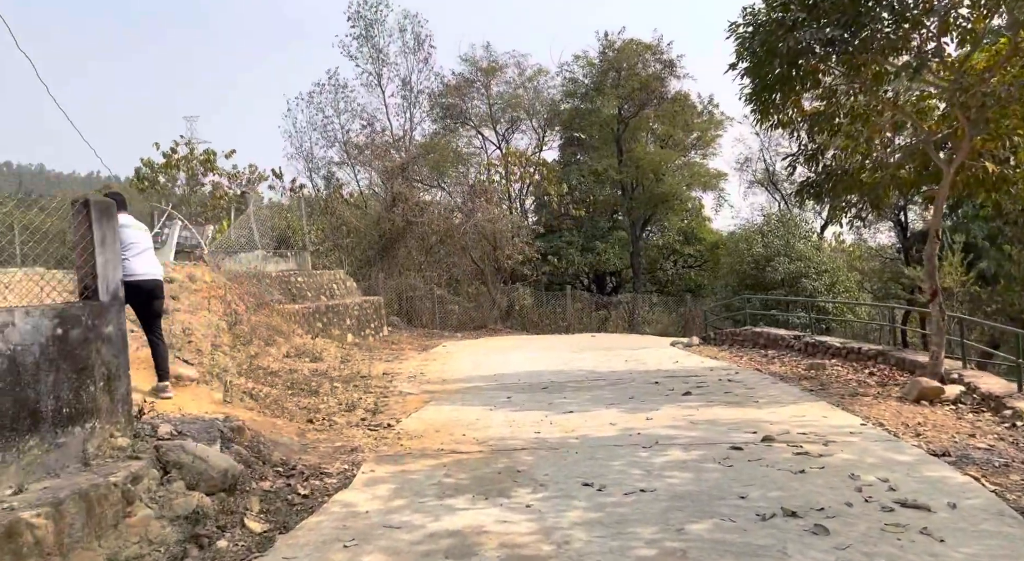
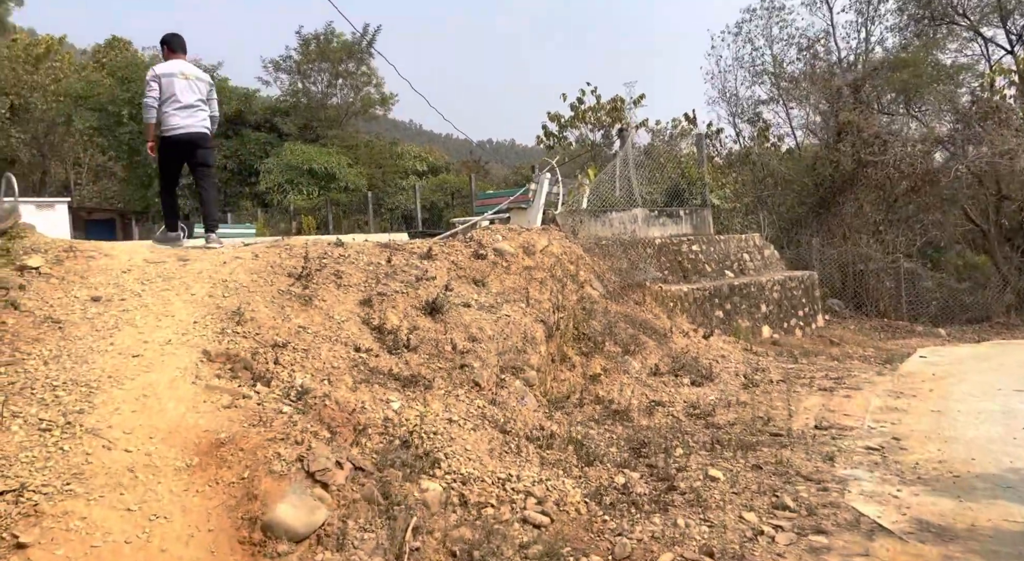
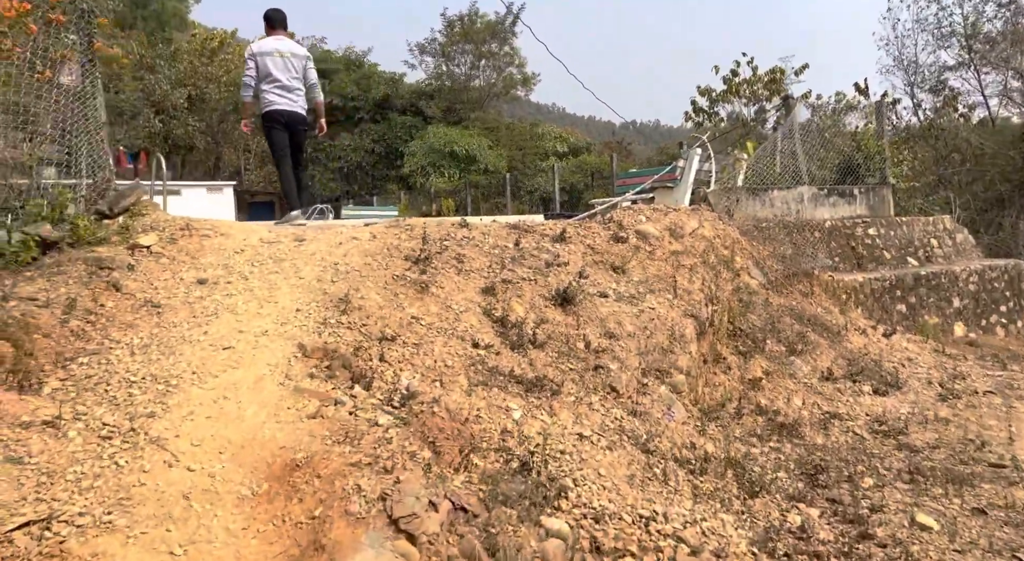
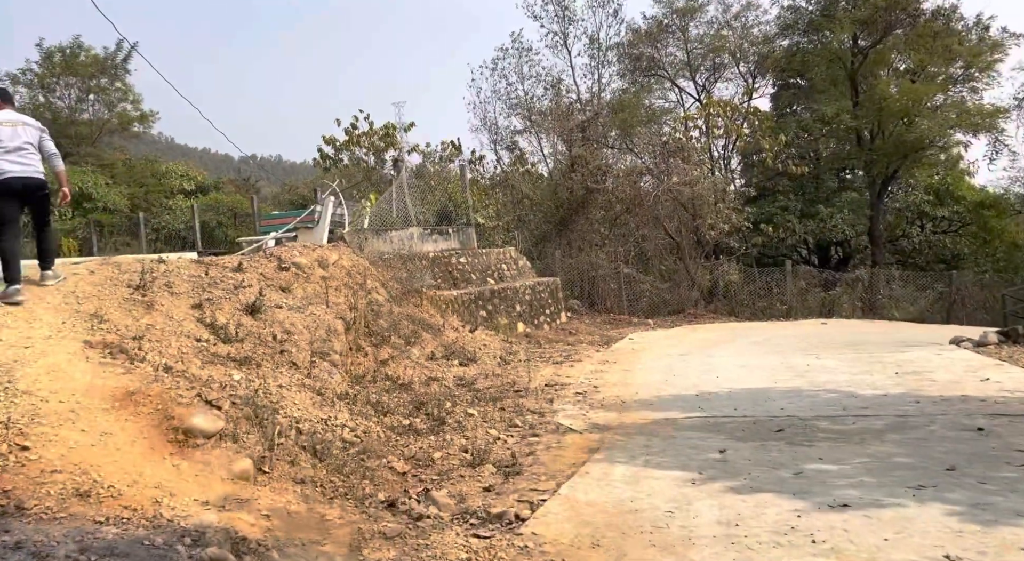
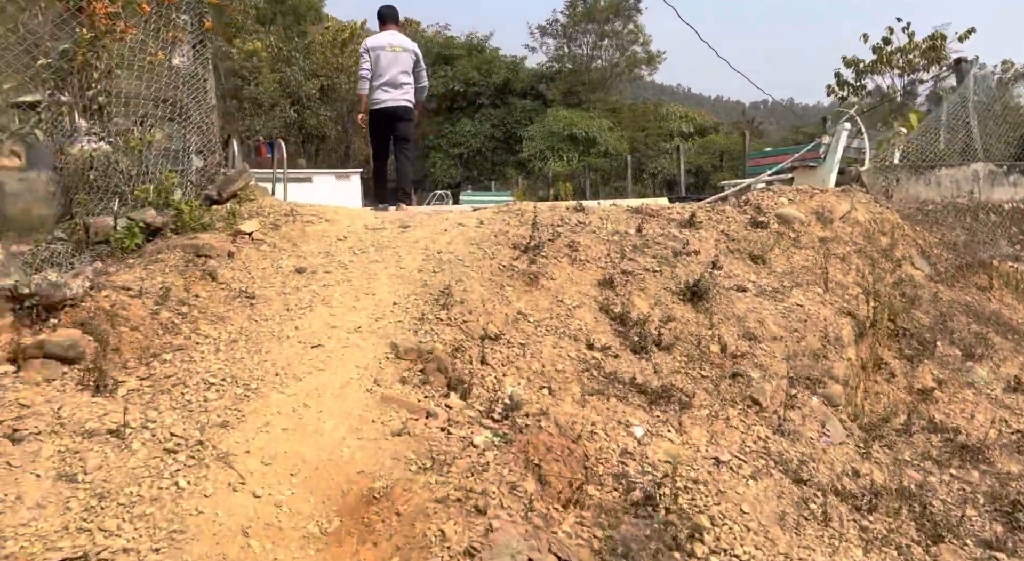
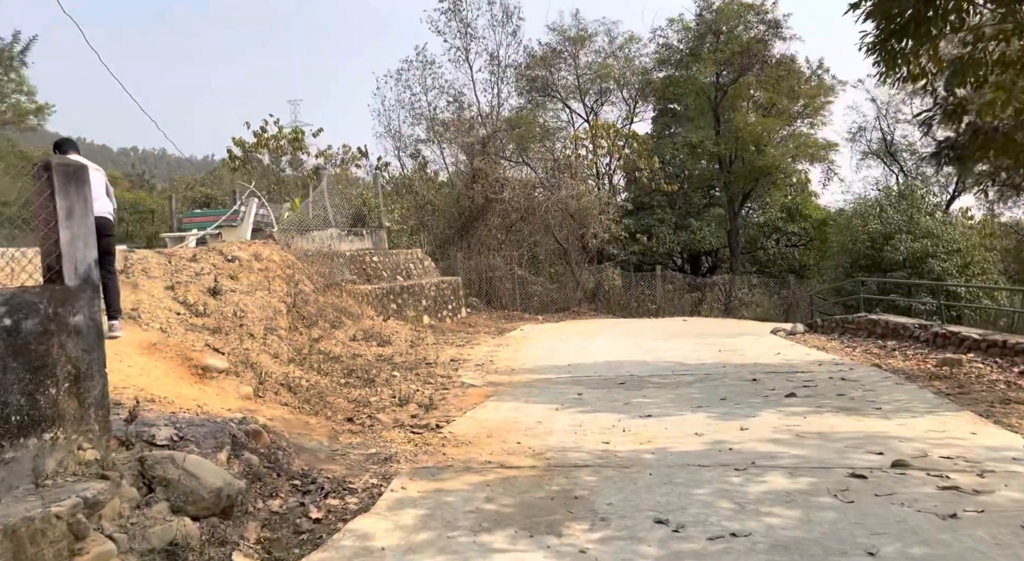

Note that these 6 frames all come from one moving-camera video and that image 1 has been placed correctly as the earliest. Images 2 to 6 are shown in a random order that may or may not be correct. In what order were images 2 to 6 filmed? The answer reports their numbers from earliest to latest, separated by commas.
6, 4, 2, 3, 5
